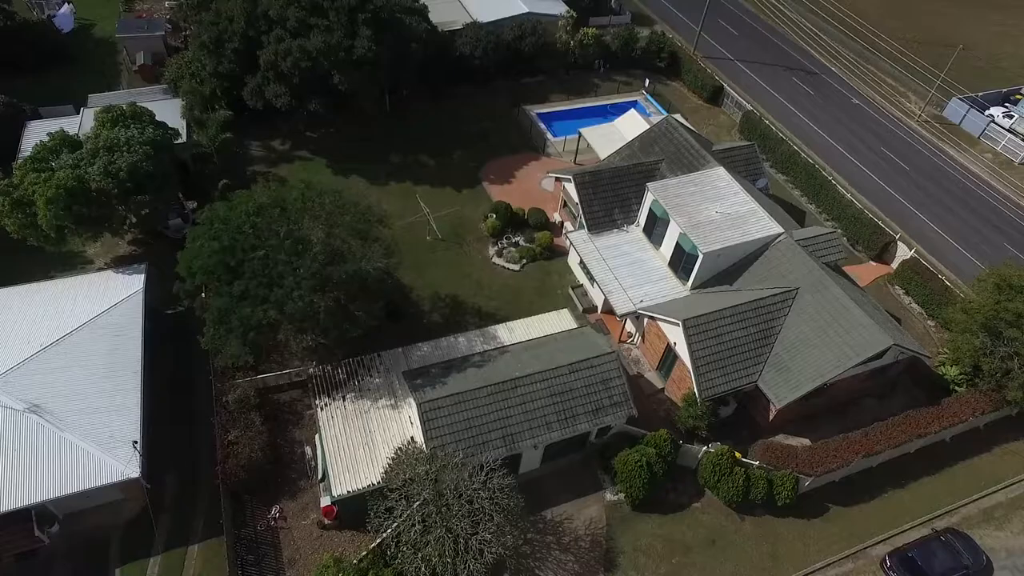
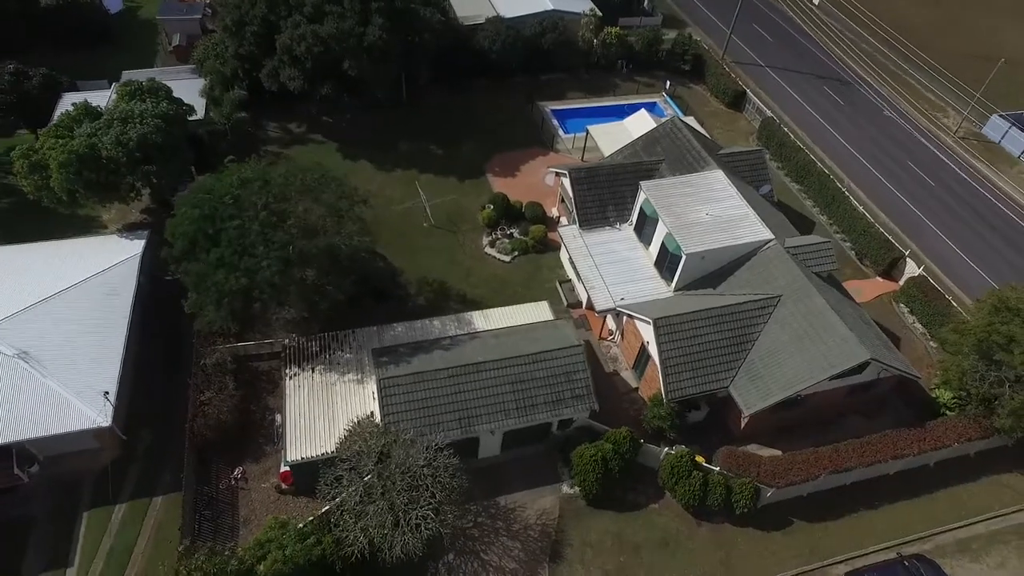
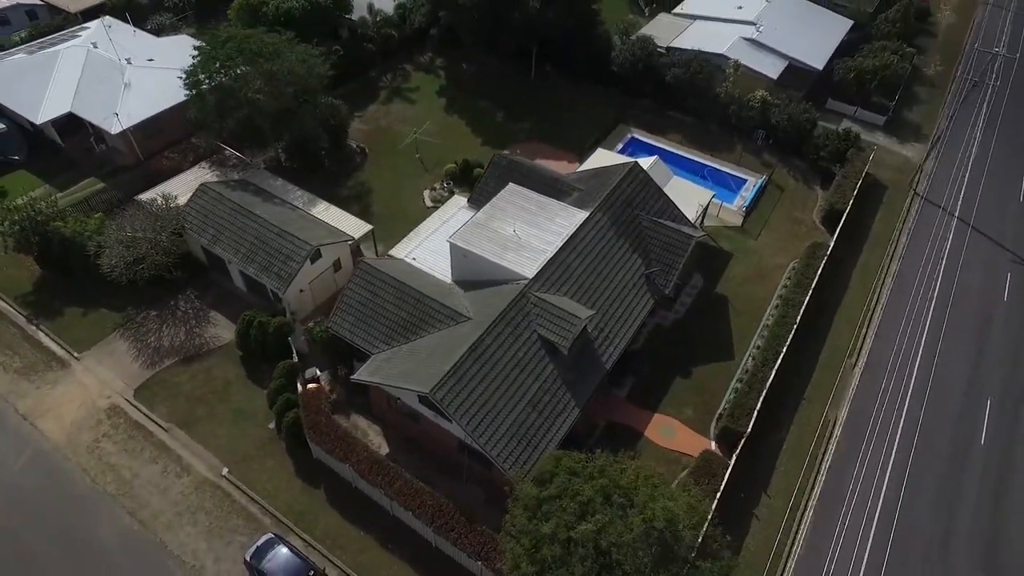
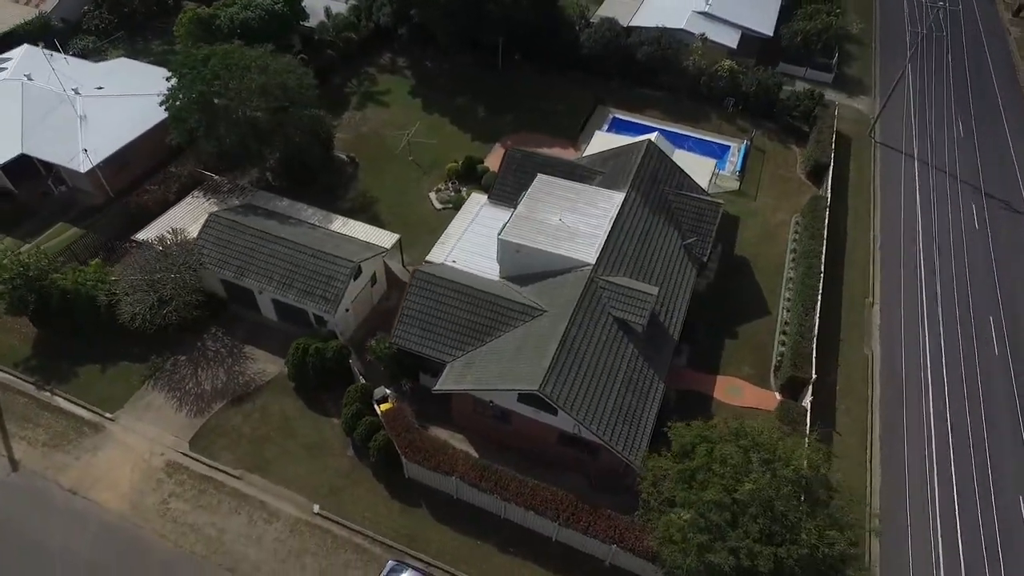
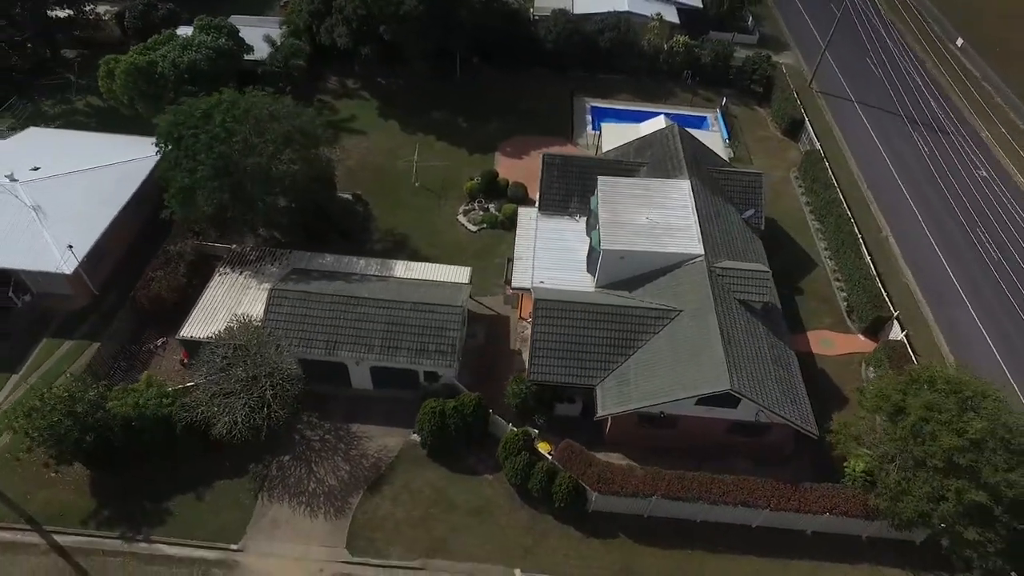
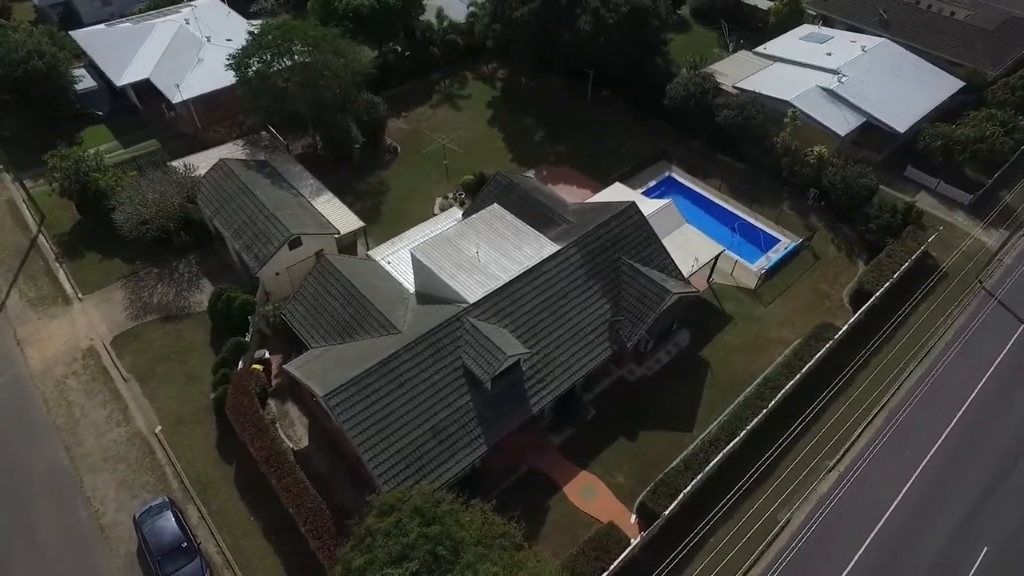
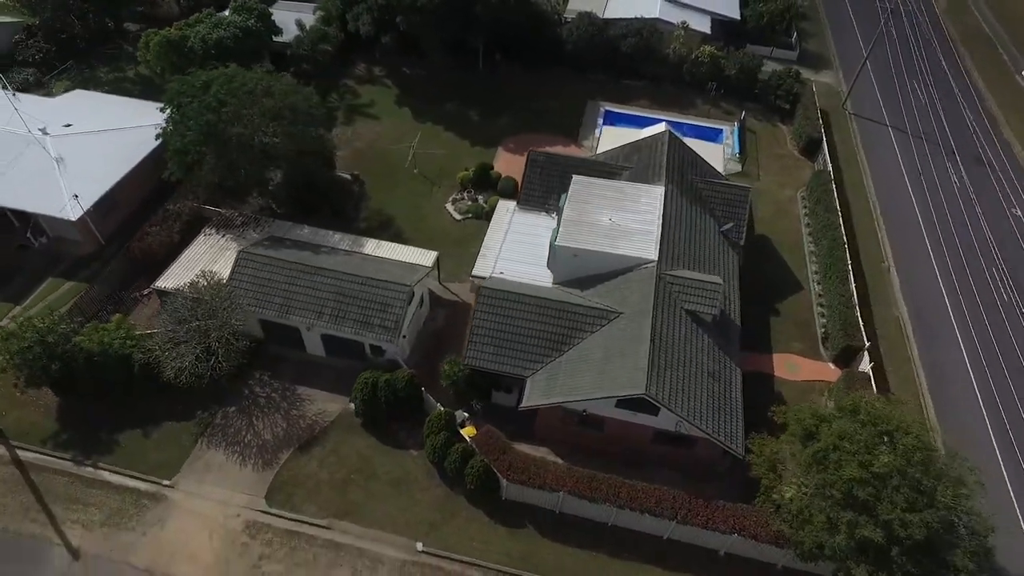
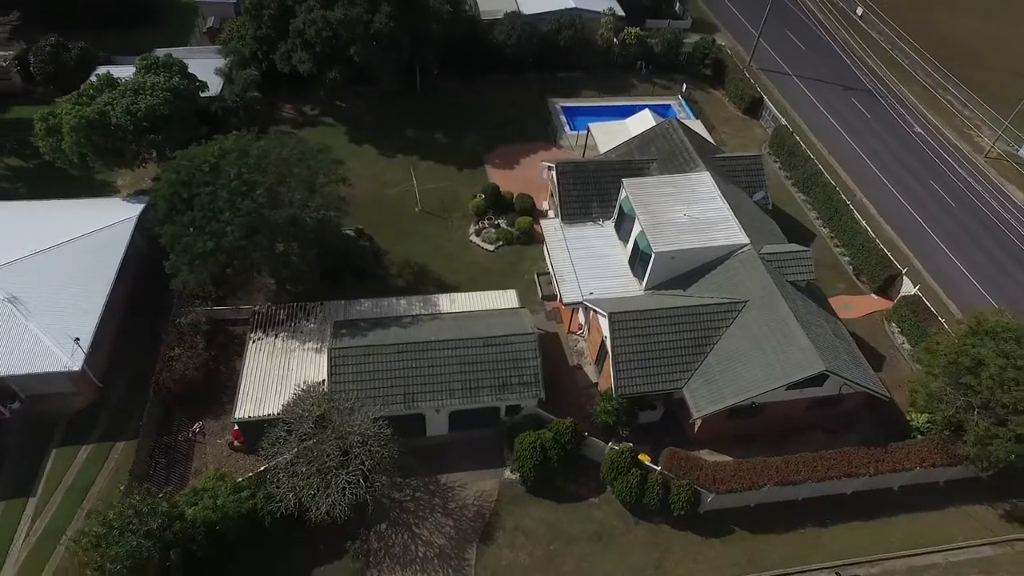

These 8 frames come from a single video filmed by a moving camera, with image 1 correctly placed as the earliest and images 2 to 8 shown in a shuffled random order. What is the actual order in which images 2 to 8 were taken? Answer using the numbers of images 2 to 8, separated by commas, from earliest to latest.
2, 8, 5, 7, 4, 3, 6
